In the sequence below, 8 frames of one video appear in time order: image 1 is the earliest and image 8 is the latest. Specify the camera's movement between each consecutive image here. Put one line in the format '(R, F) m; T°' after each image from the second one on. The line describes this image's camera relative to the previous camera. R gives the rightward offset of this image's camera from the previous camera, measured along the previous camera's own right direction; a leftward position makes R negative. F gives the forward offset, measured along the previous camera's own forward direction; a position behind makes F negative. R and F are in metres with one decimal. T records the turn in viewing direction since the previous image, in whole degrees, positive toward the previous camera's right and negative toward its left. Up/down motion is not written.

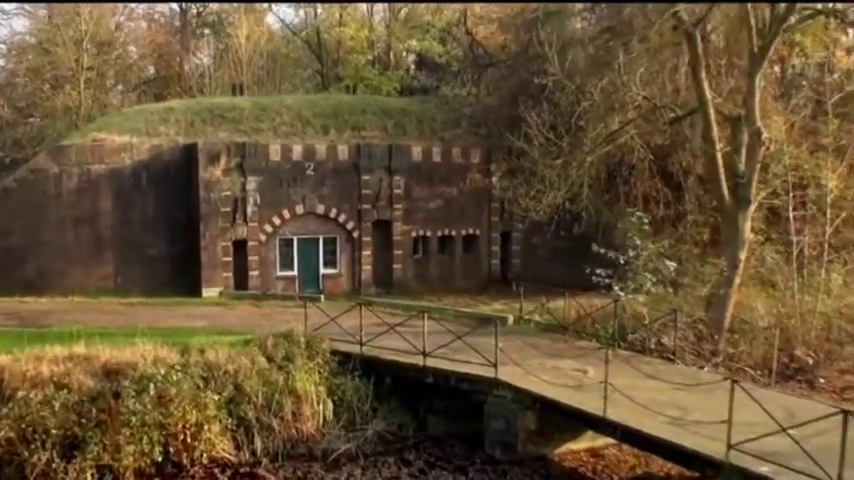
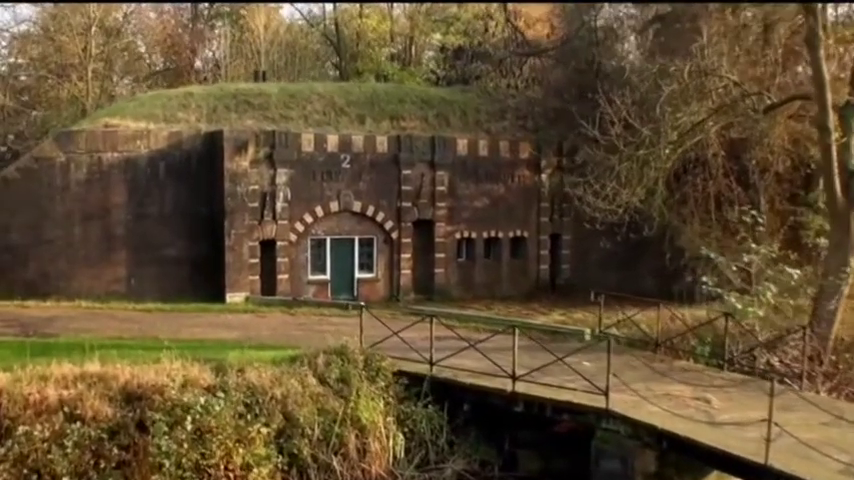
(-1.3, +2.6) m; 0°
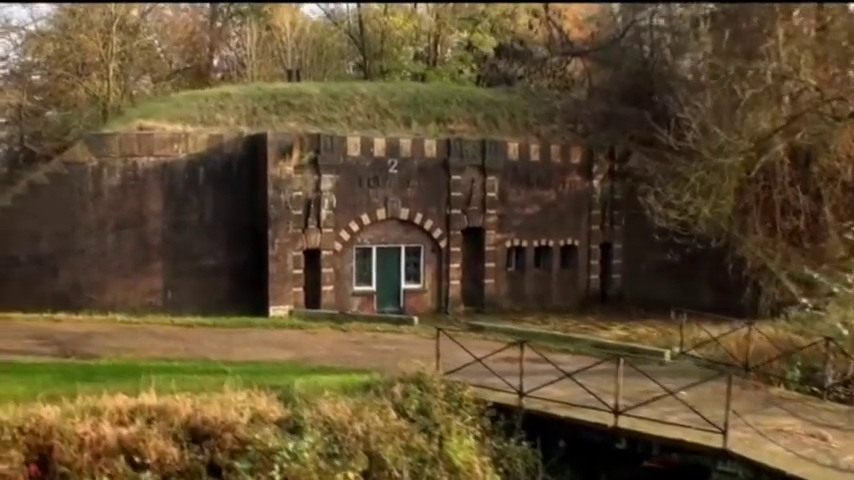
(-1.2, +1.2) m; 0°
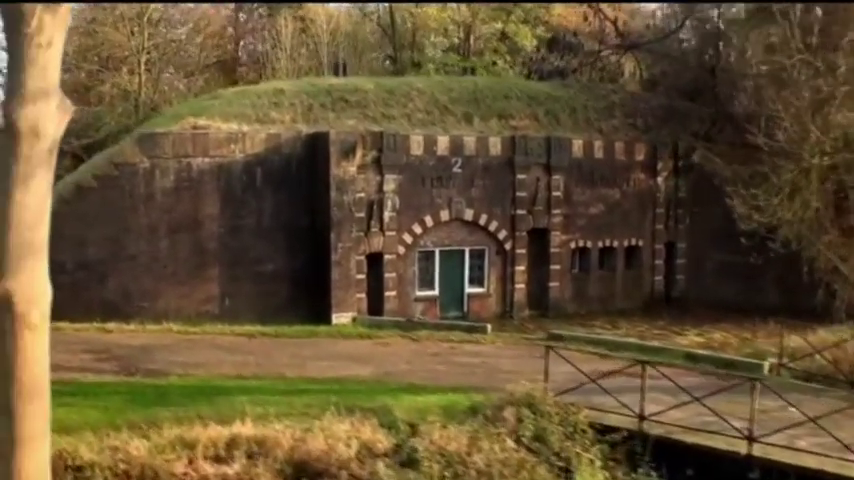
(-1.4, +1.0) m; -1°
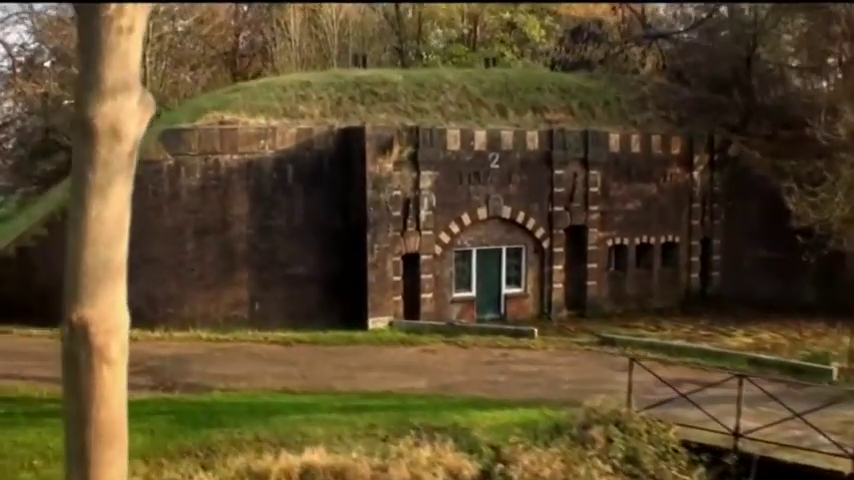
(-1.2, +0.9) m; +1°
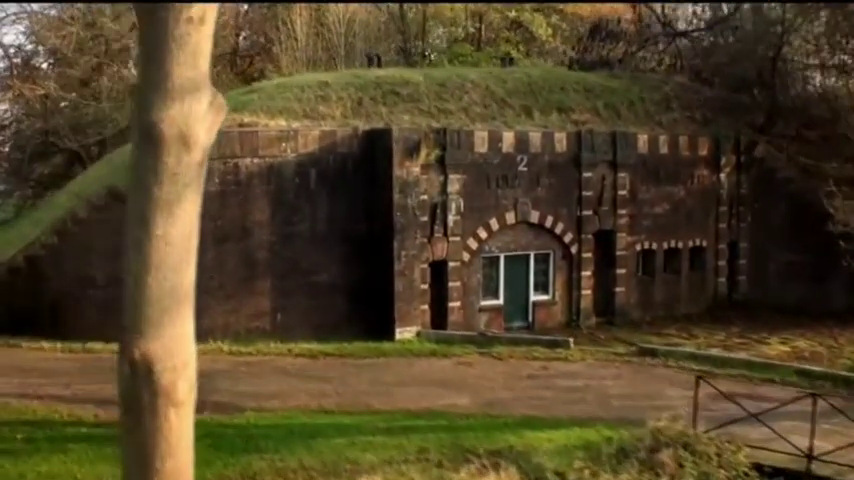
(-0.8, +0.7) m; +1°
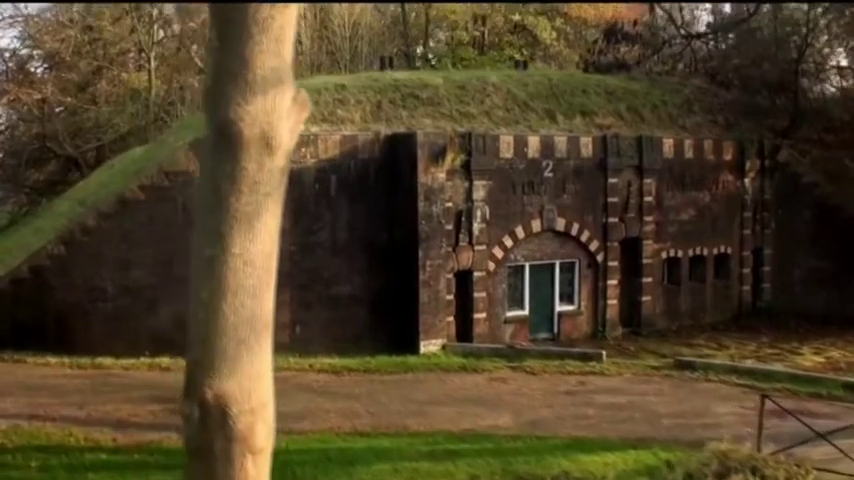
(-0.7, +0.7) m; +1°
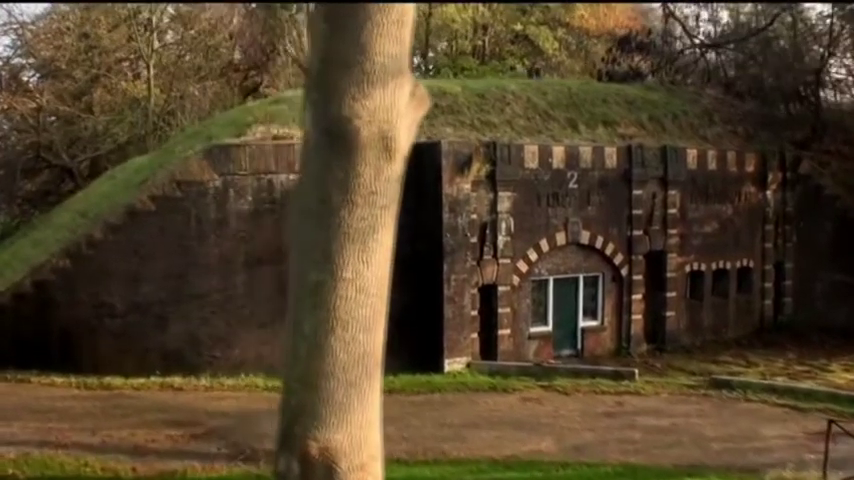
(-0.7, +0.7) m; +1°
